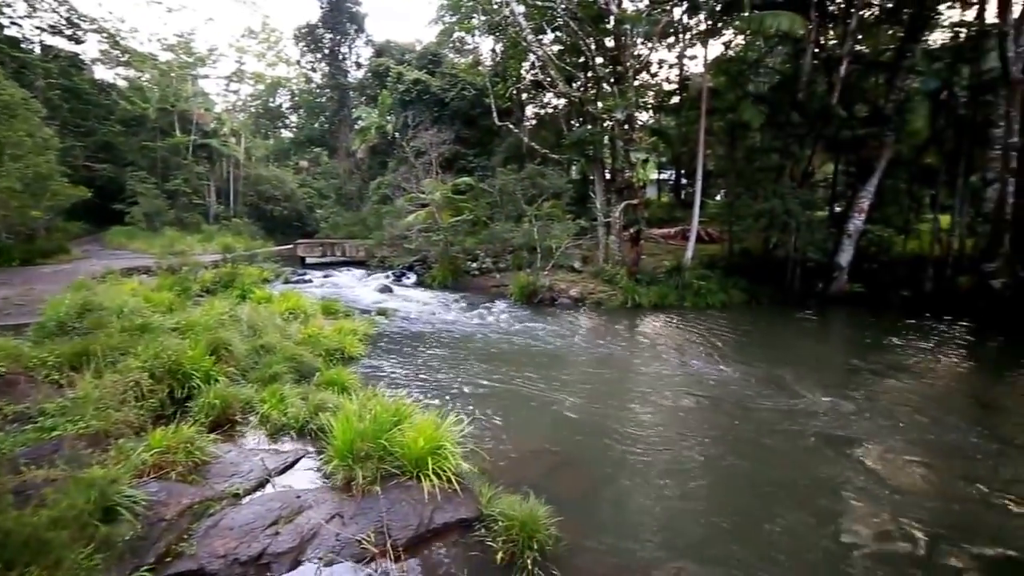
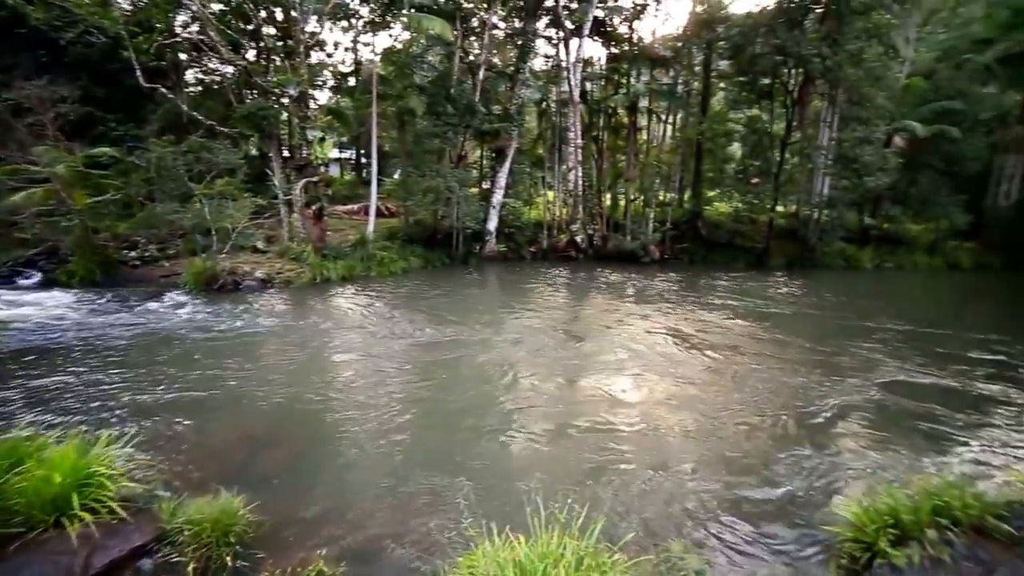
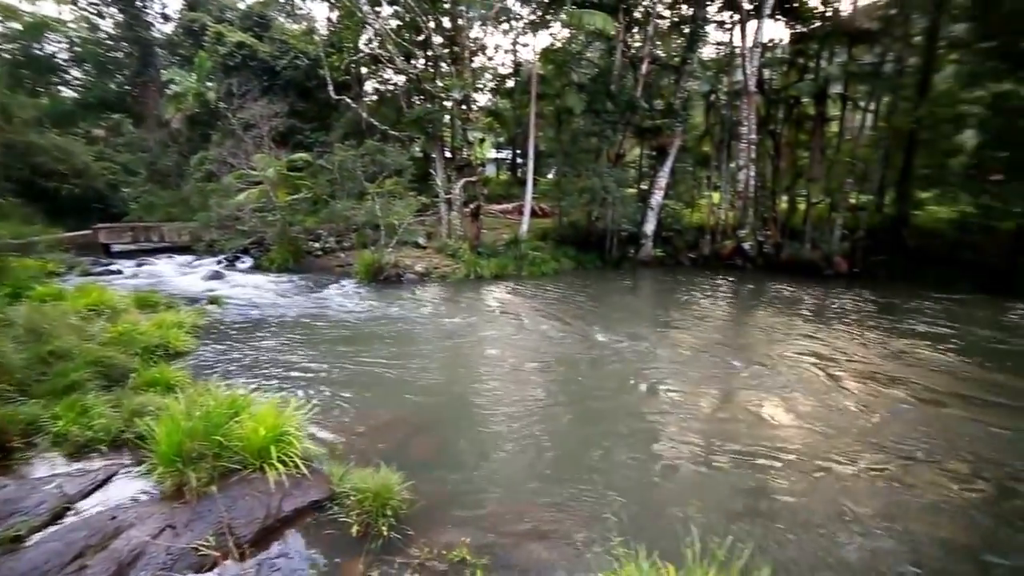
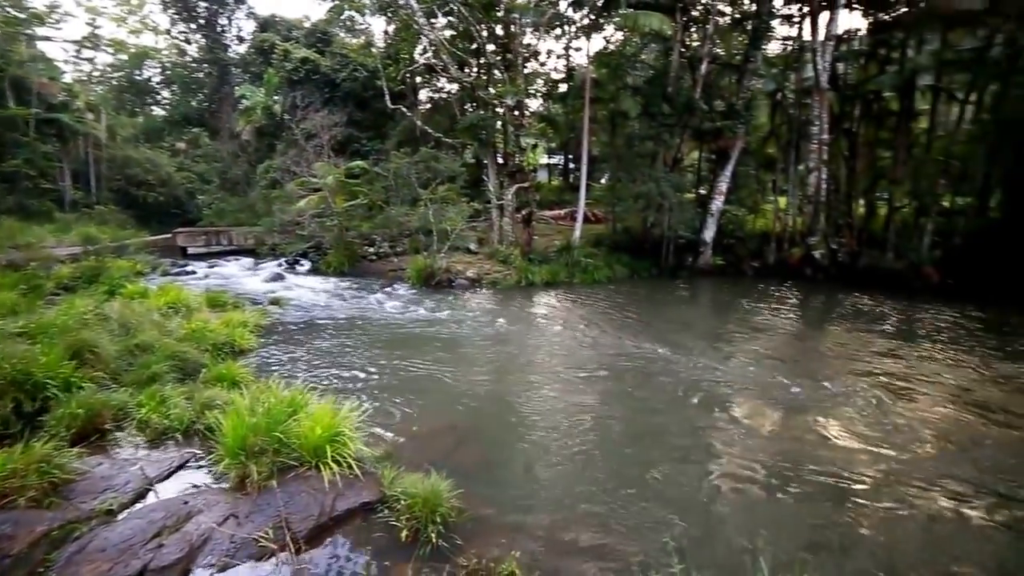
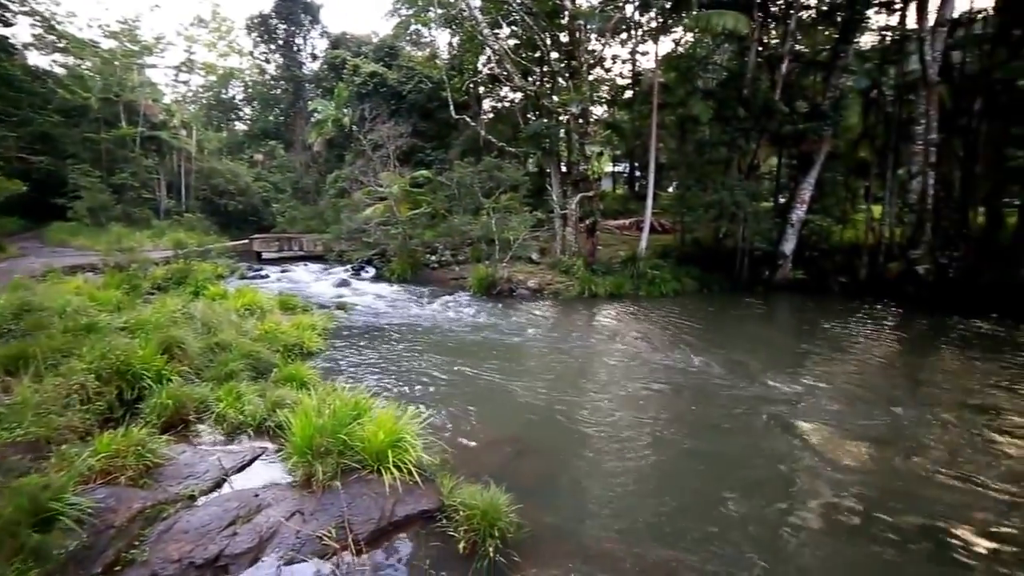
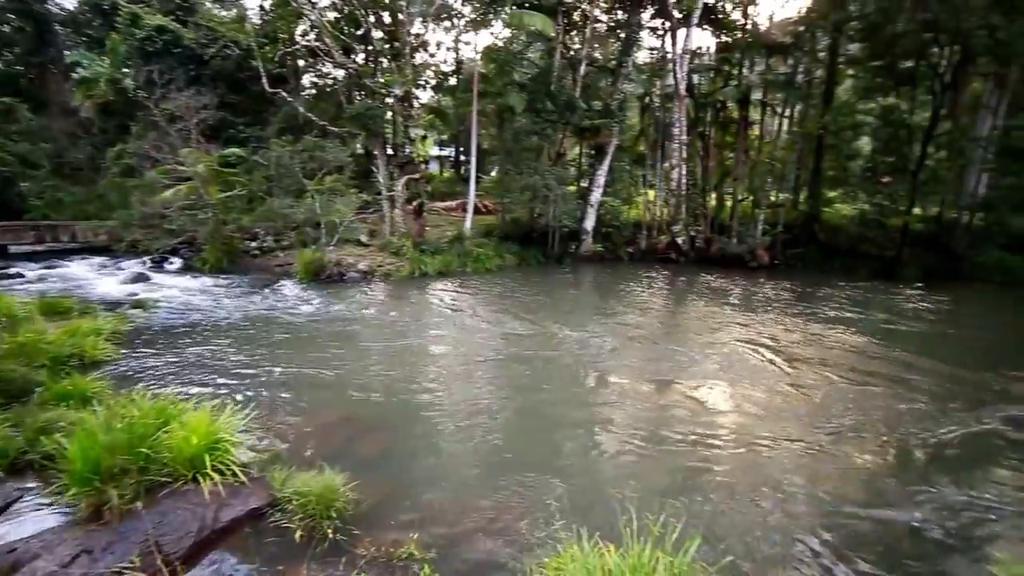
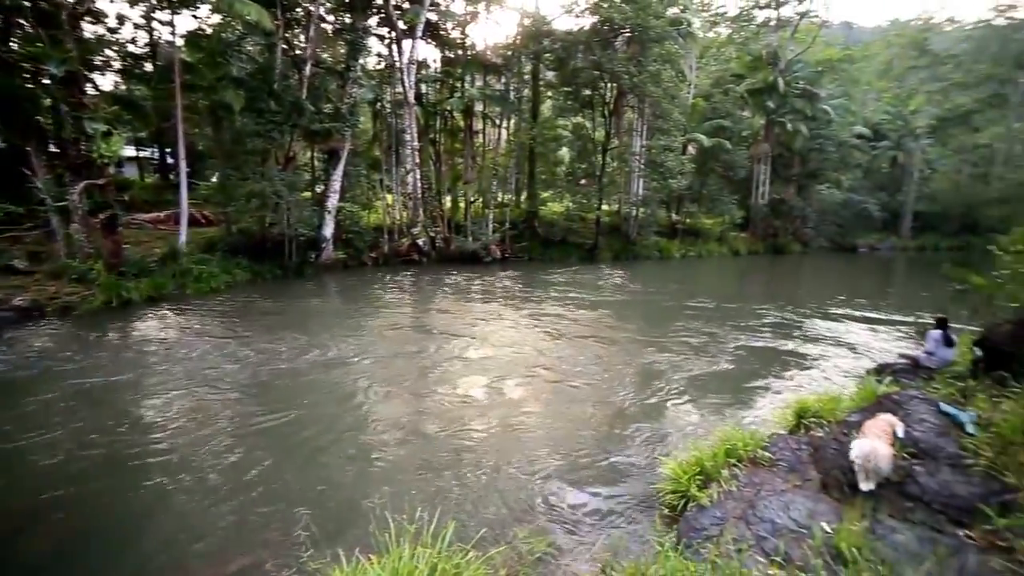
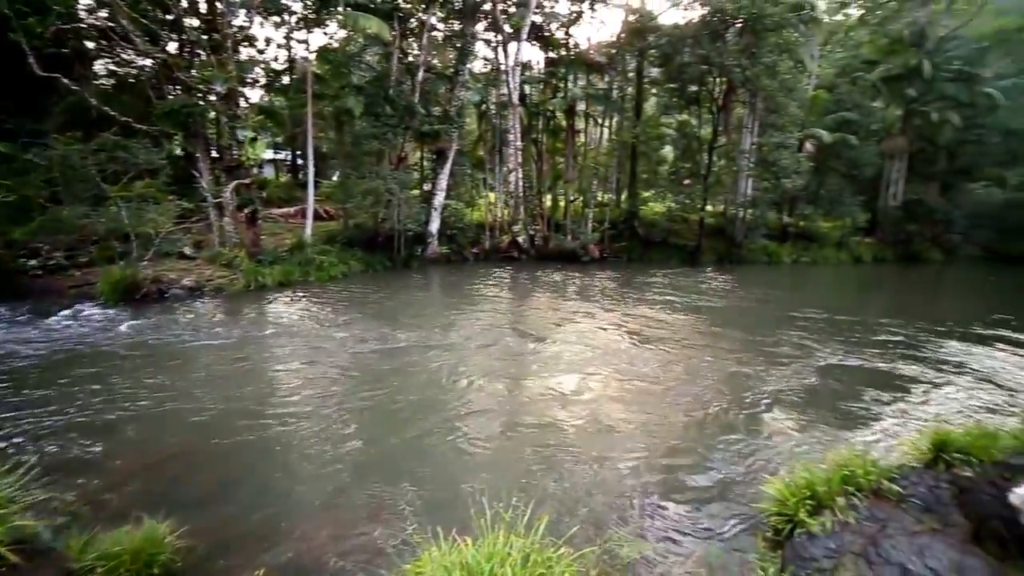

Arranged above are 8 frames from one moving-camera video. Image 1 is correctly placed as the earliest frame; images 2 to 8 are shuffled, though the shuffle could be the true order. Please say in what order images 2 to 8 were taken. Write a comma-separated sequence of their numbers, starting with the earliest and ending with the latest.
5, 4, 3, 6, 2, 8, 7
